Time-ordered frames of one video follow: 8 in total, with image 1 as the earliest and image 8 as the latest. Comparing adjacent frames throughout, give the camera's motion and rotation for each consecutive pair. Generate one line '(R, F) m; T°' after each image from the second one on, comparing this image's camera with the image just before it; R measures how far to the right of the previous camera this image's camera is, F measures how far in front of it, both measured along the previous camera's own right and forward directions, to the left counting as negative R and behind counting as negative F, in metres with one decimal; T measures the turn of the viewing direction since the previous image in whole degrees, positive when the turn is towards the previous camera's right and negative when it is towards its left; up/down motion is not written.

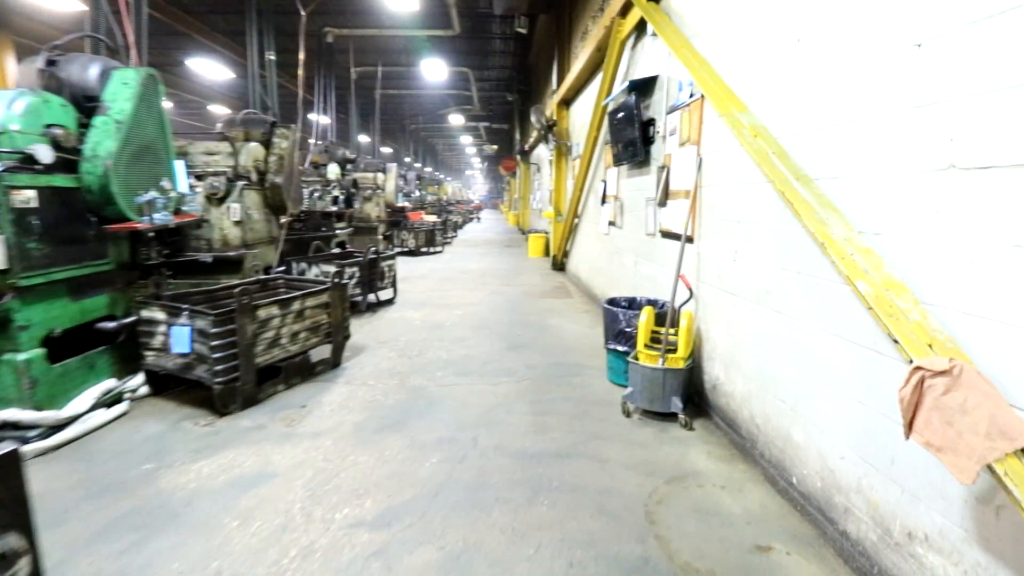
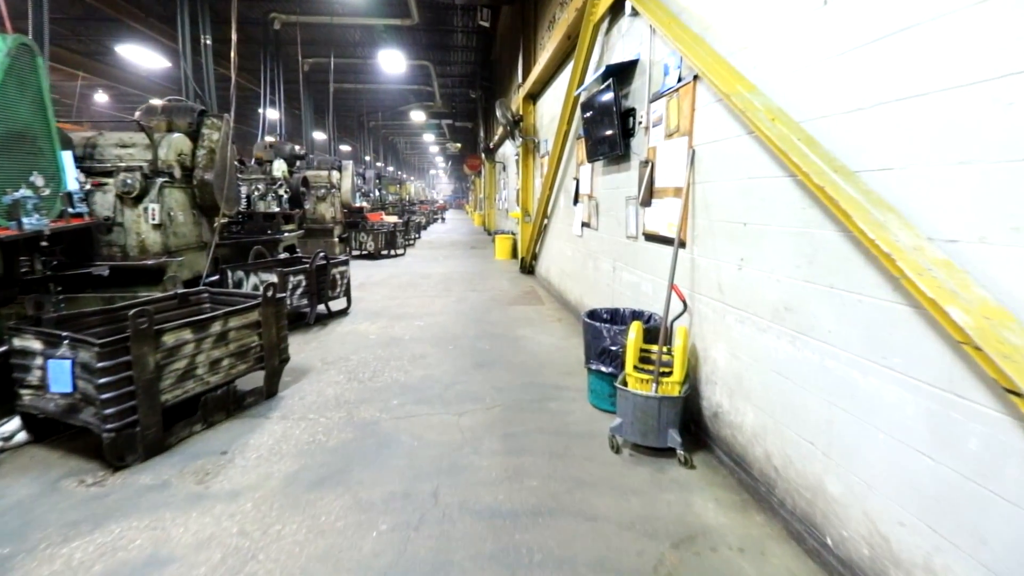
(0.0, +0.4) m; +4°
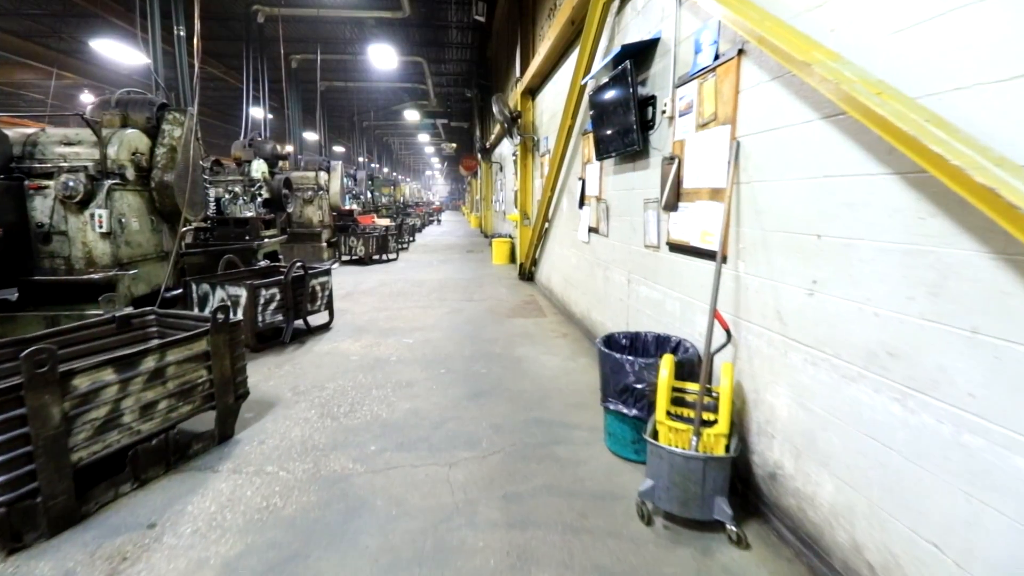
(0.0, +0.4) m; 0°
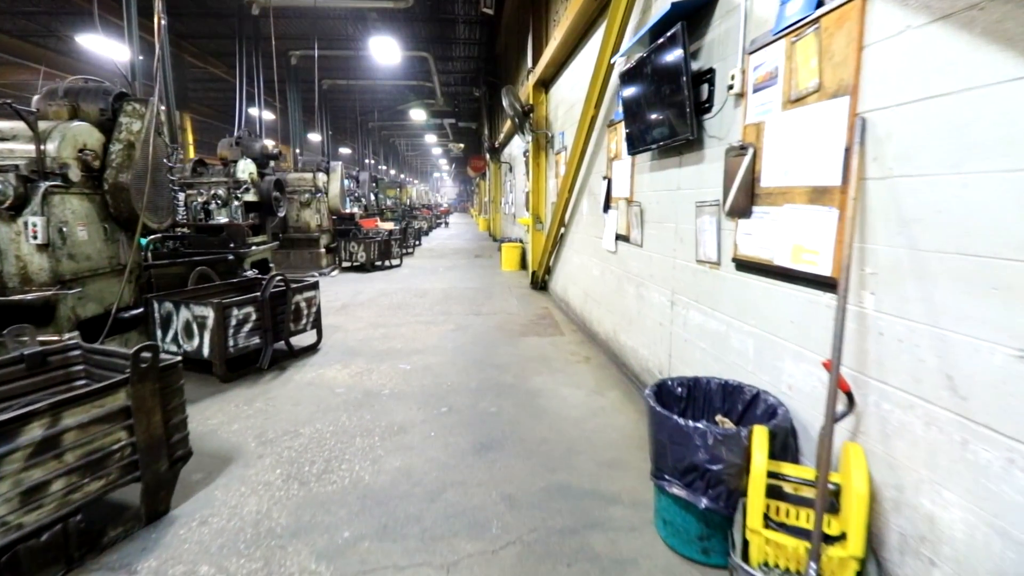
(0.0, +0.5) m; -1°
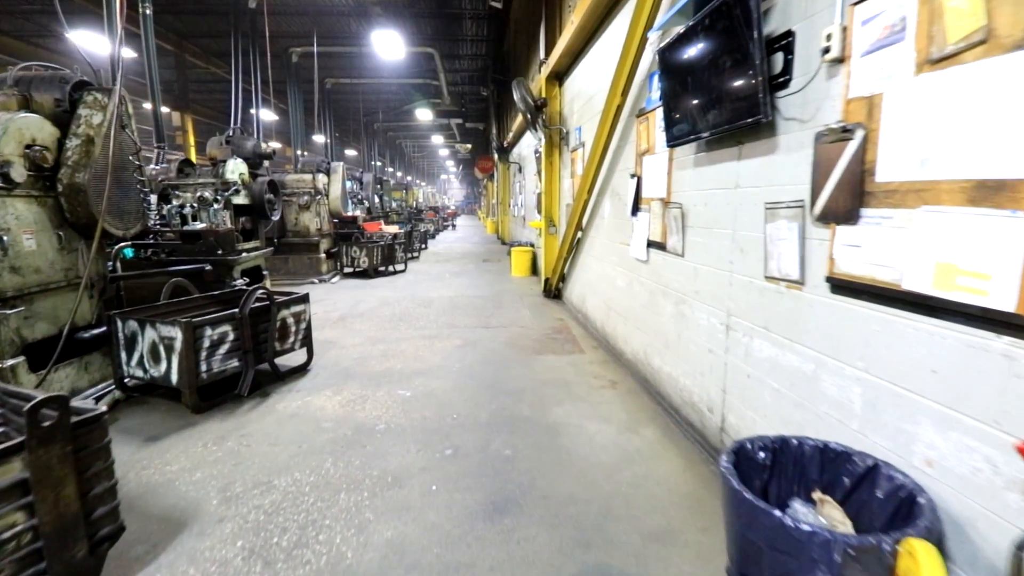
(0.0, +0.4) m; -1°
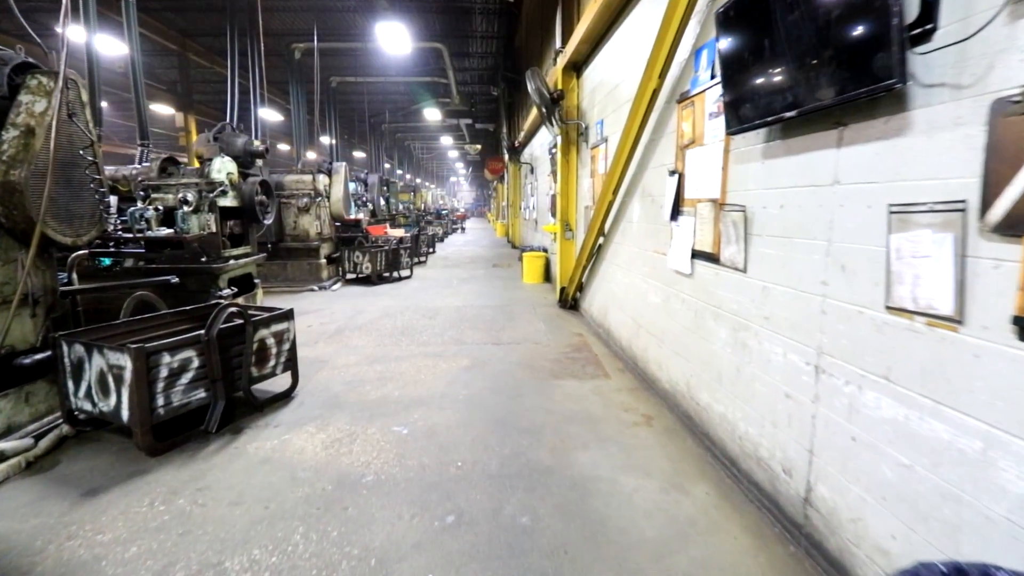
(0.0, +0.4) m; -1°
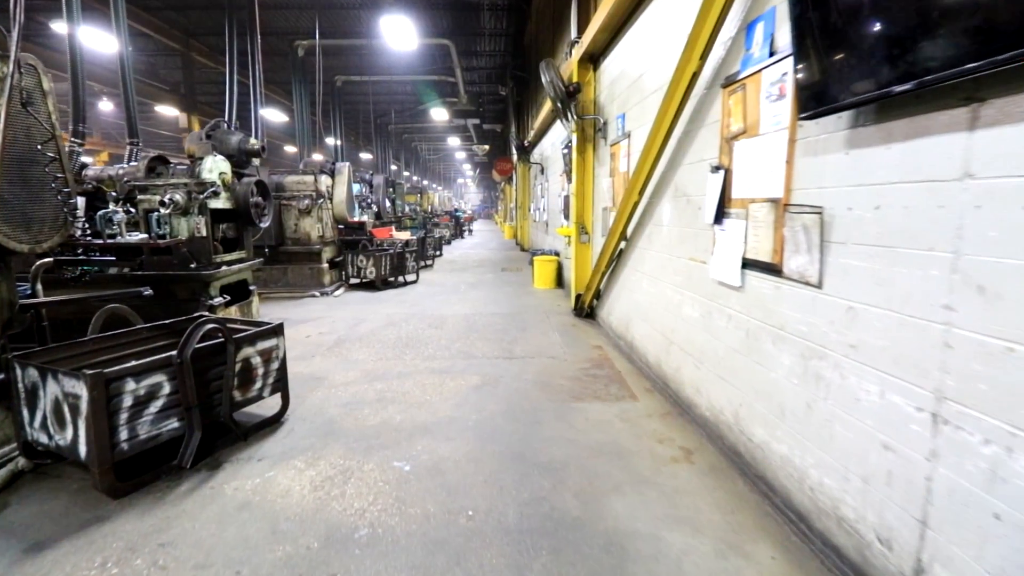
(0.0, +0.3) m; -1°
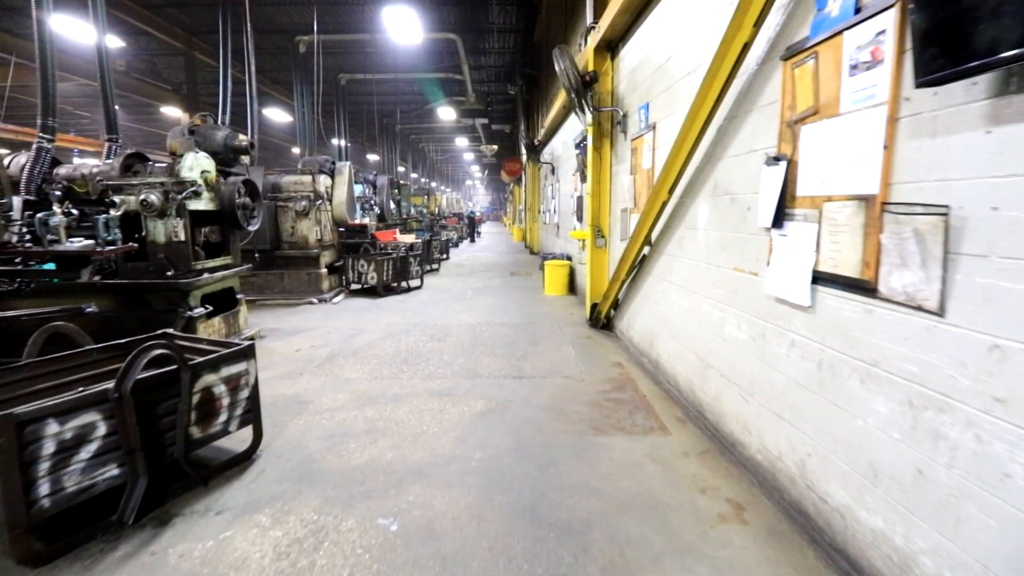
(0.0, +0.4) m; -1°
